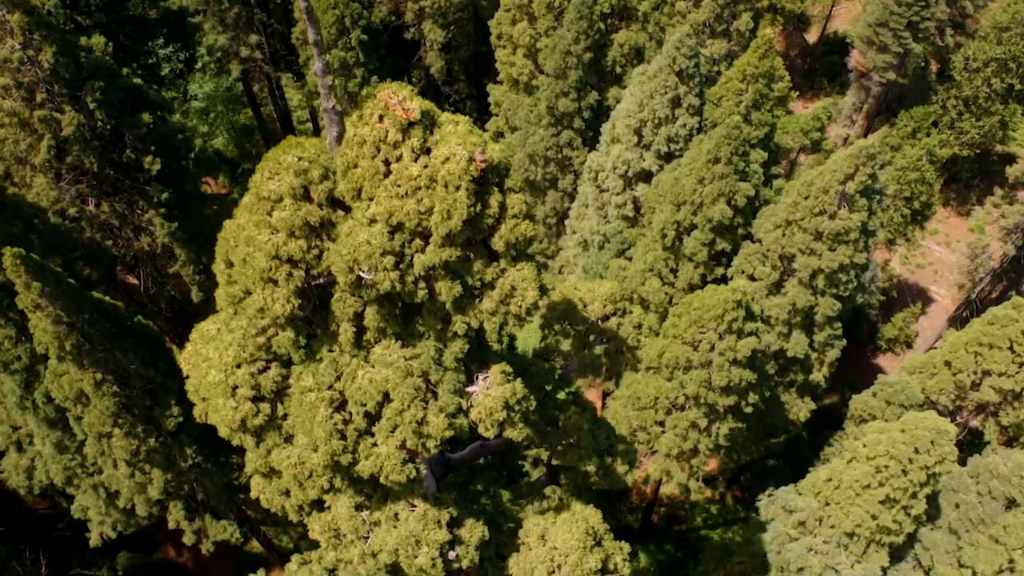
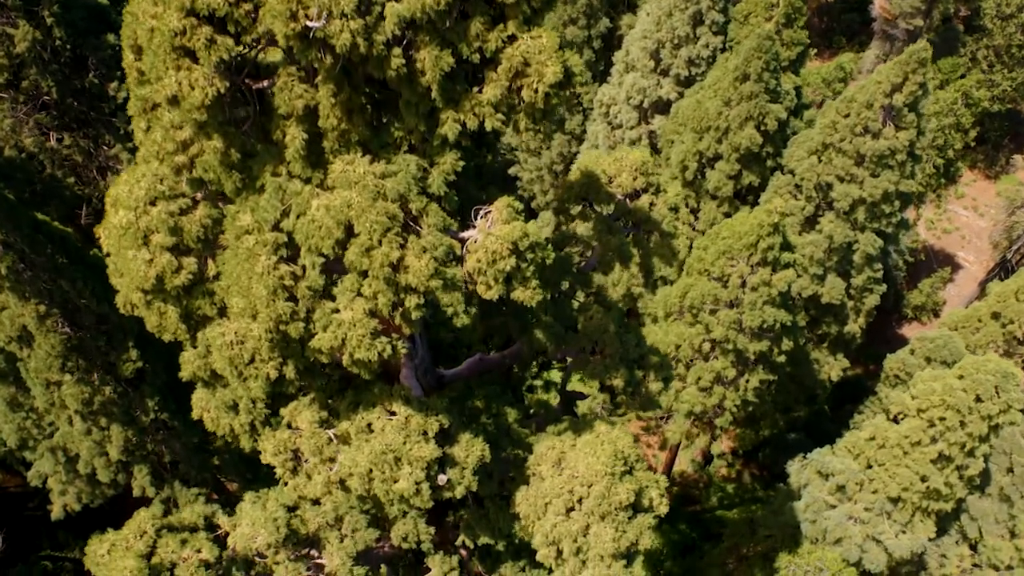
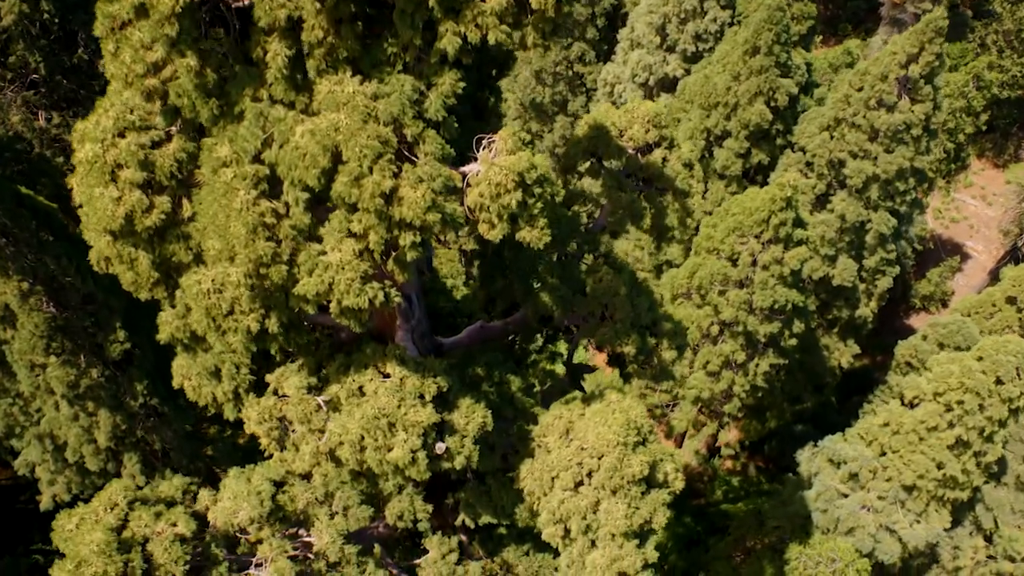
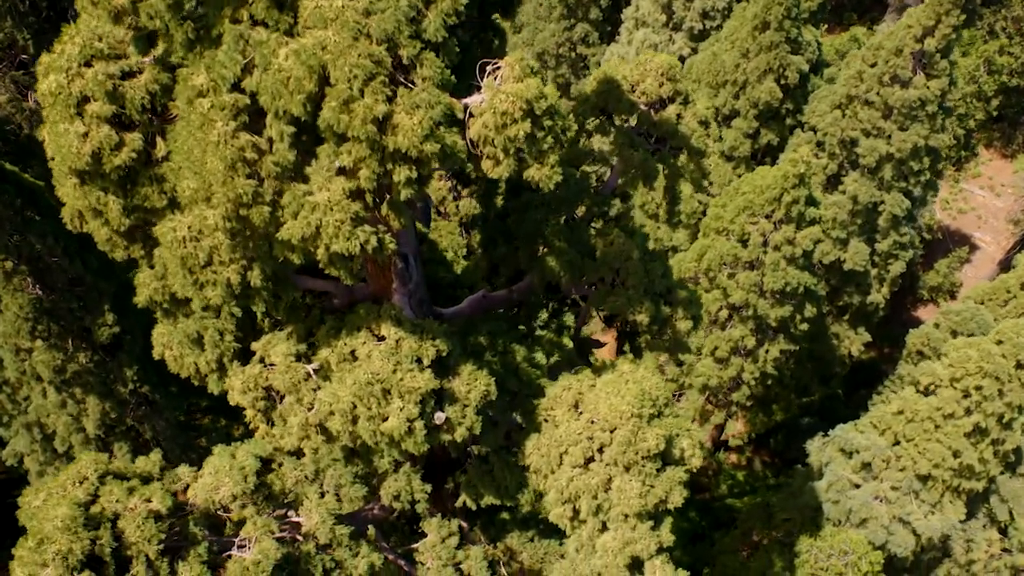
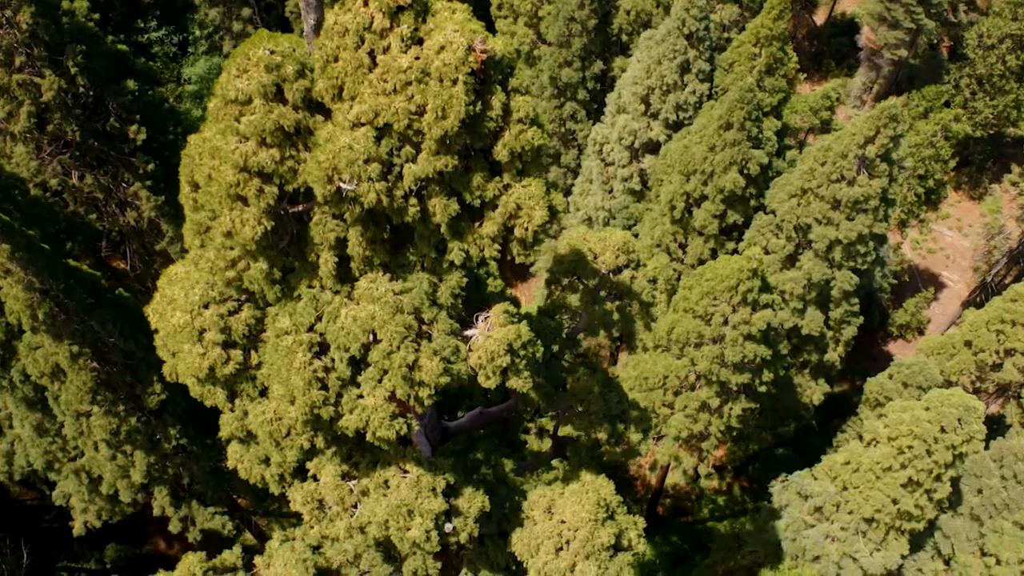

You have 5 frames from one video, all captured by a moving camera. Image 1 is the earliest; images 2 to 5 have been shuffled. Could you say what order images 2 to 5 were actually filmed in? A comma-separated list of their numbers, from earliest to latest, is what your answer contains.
5, 2, 3, 4
